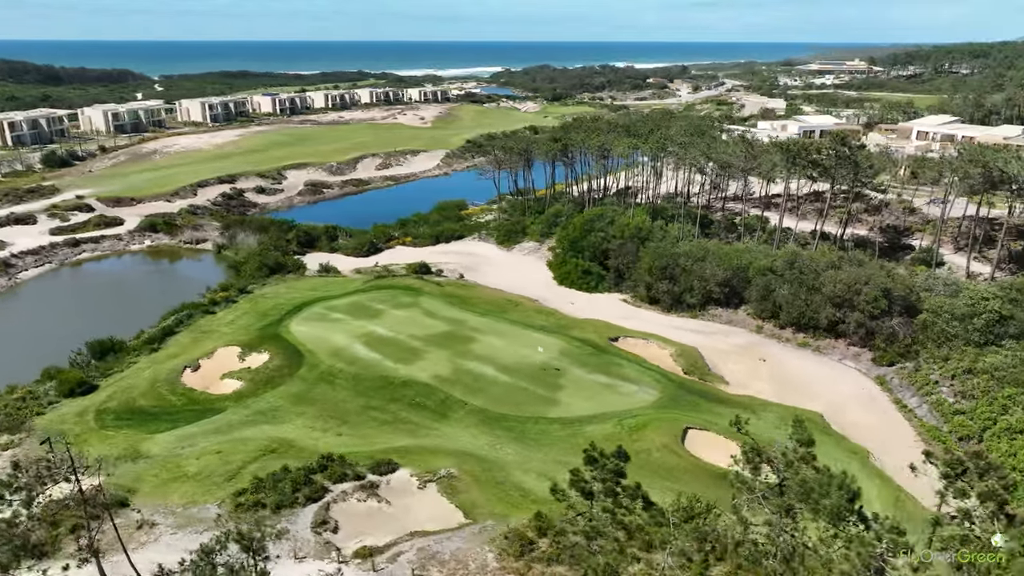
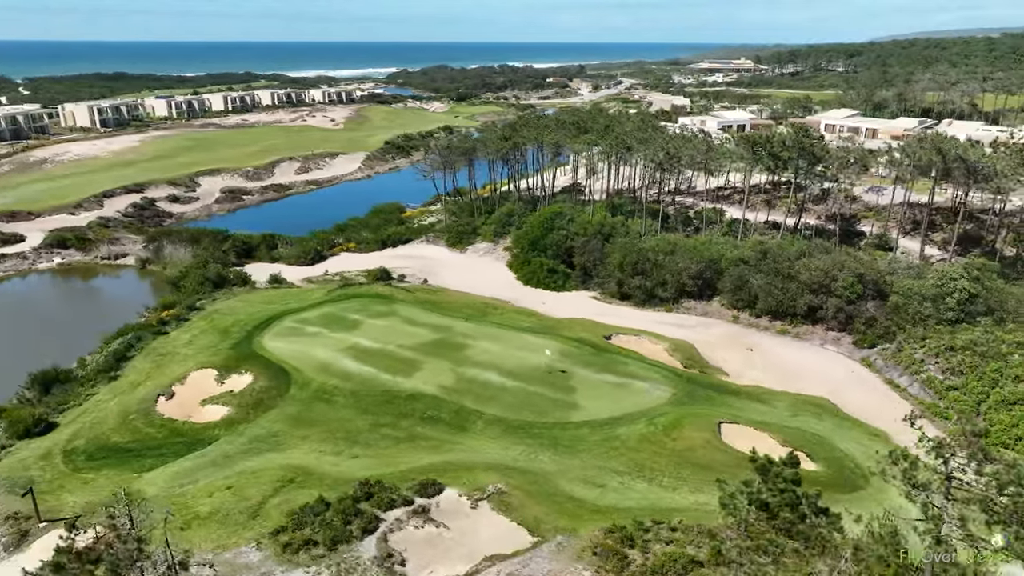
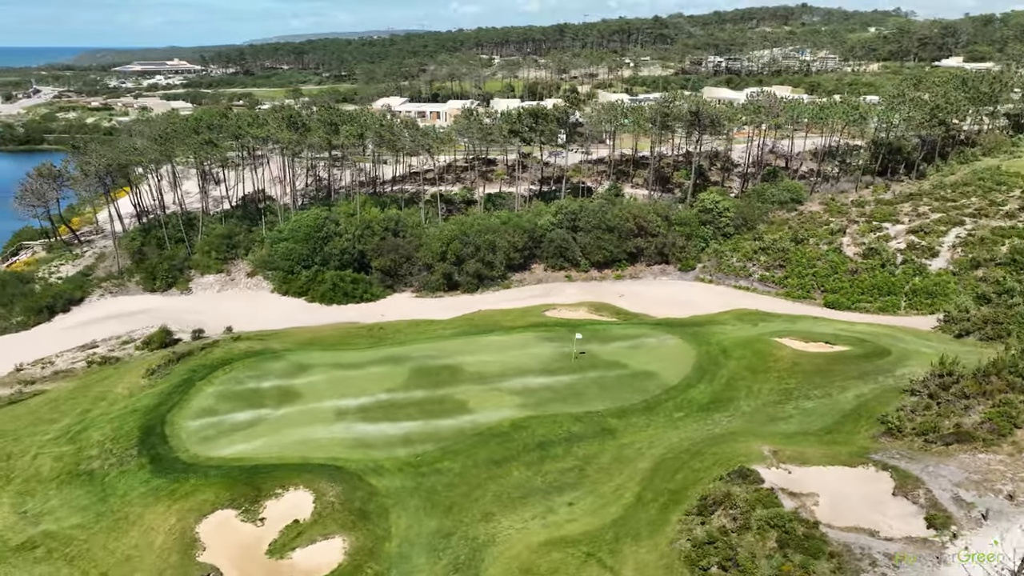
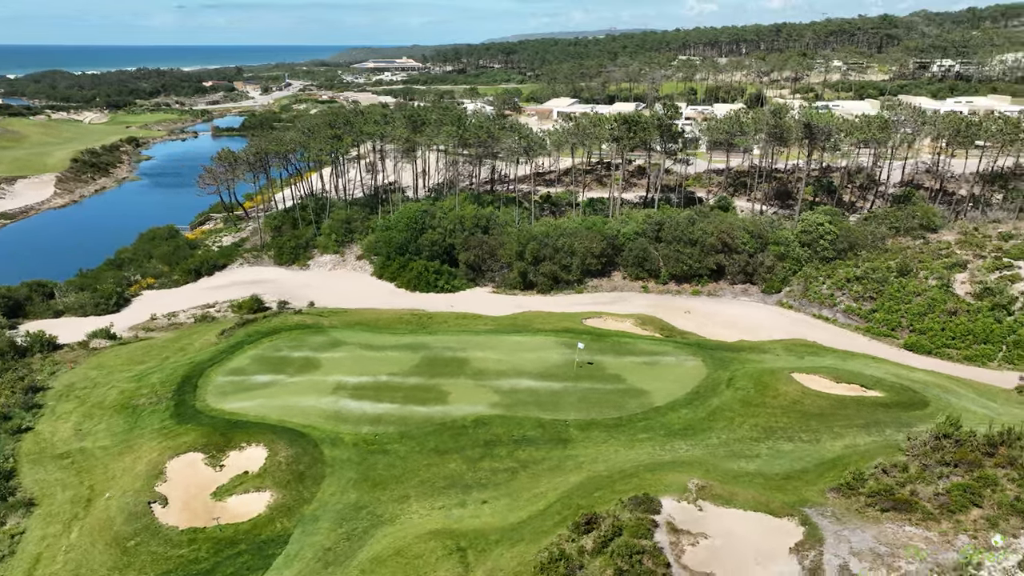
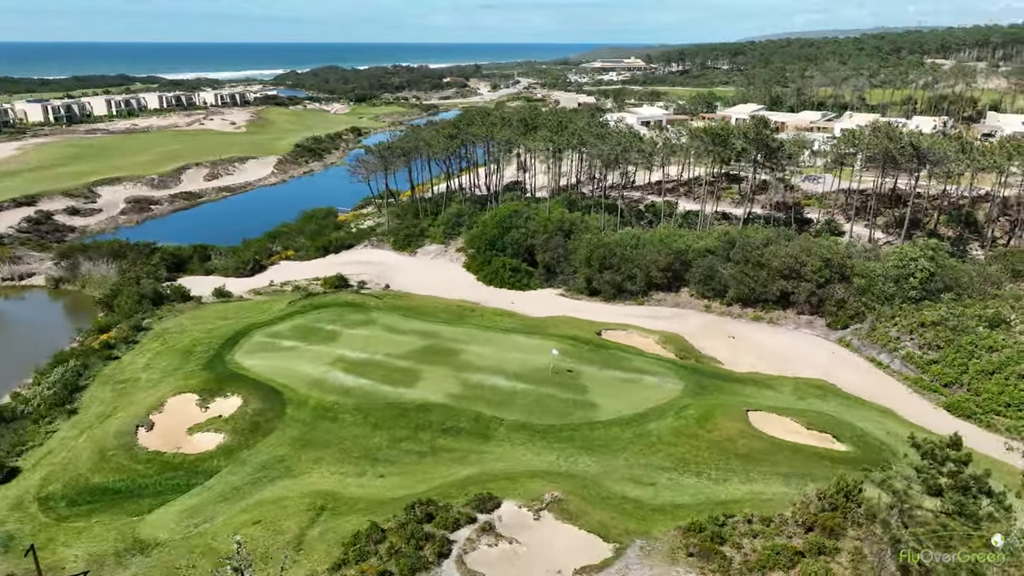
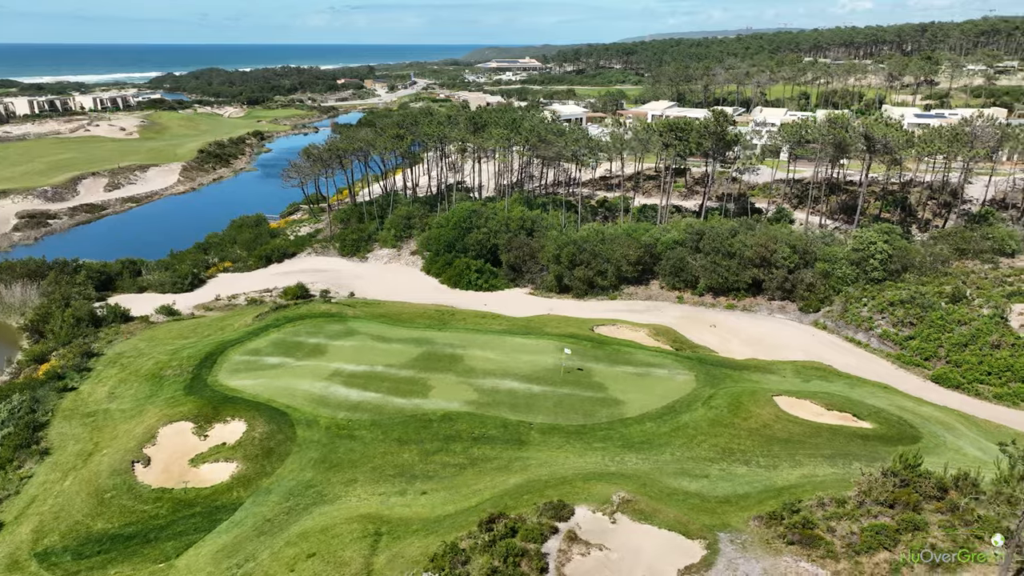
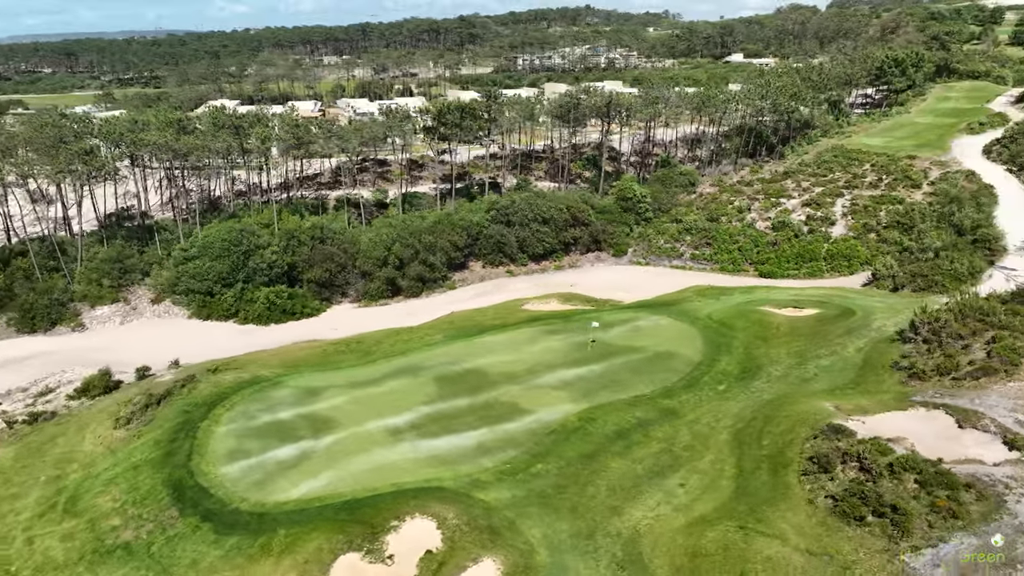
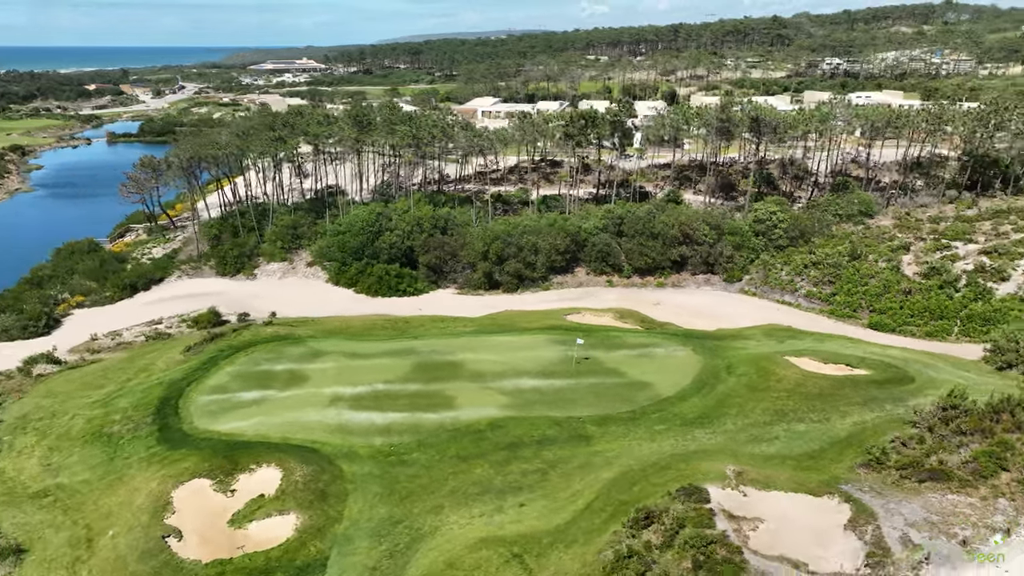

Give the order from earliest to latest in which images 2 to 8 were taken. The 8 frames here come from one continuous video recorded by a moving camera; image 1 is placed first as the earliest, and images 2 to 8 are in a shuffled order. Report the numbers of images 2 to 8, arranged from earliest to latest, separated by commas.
2, 5, 6, 4, 8, 3, 7
